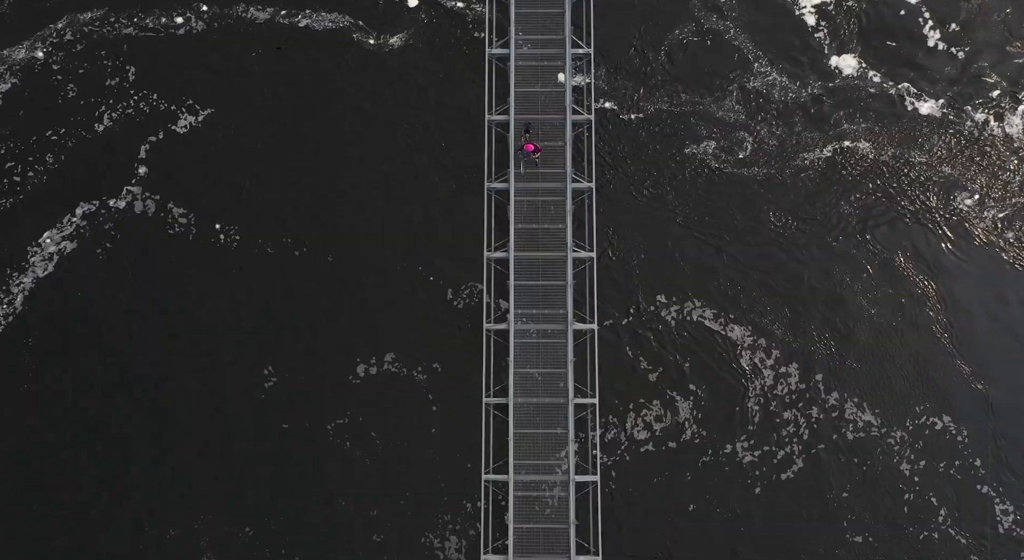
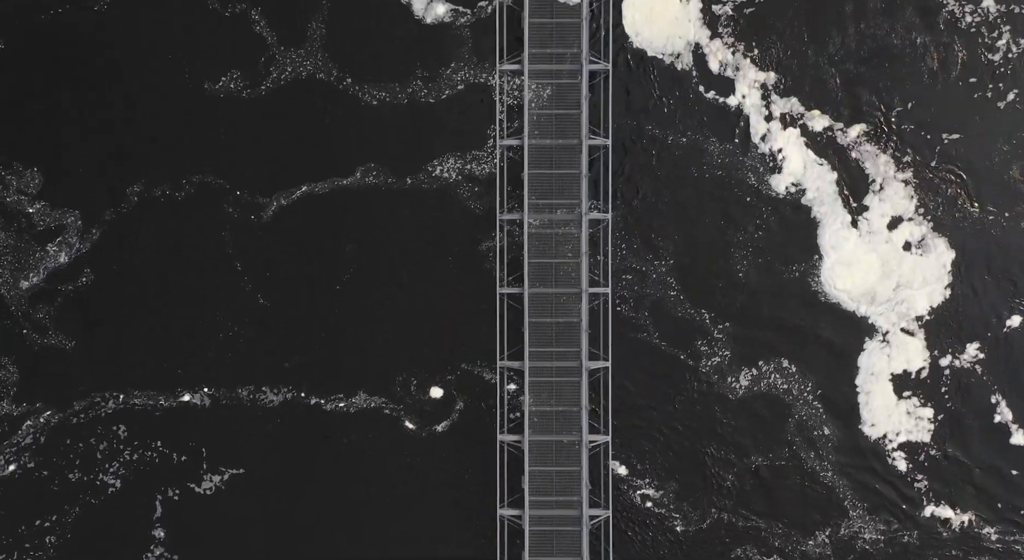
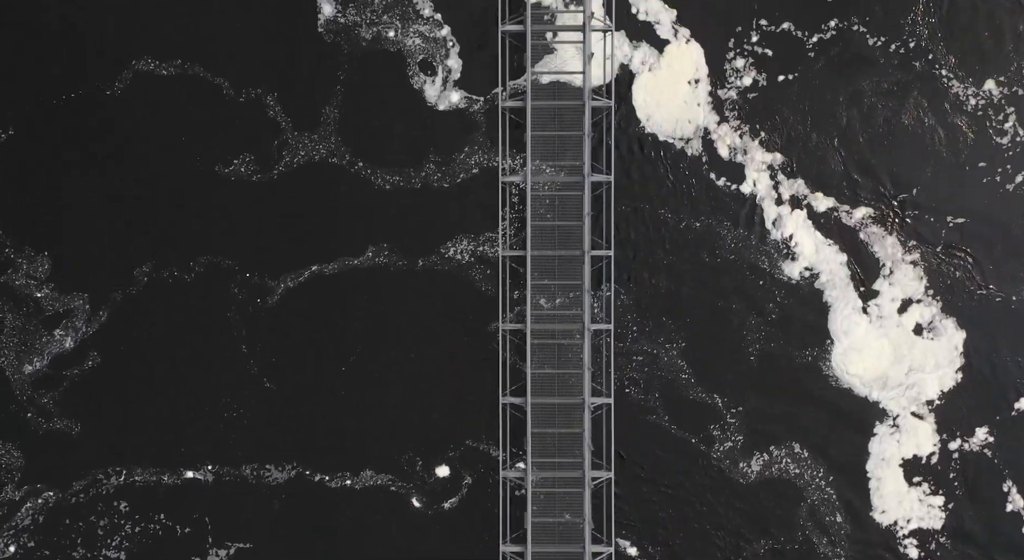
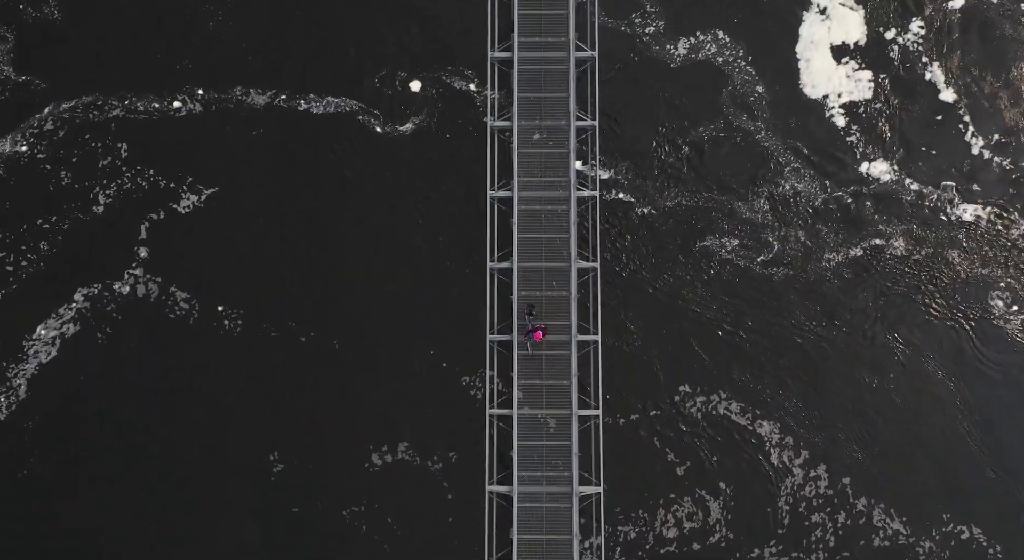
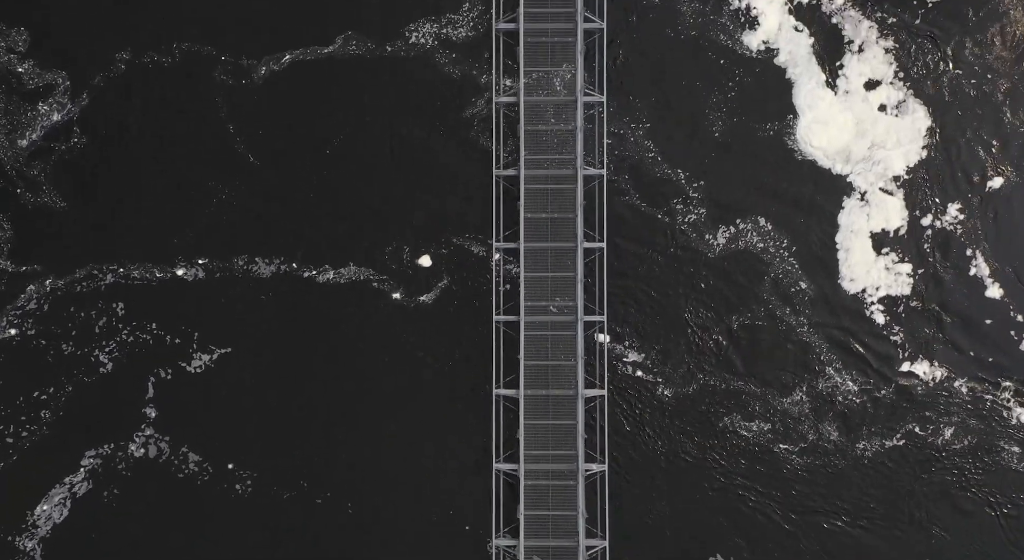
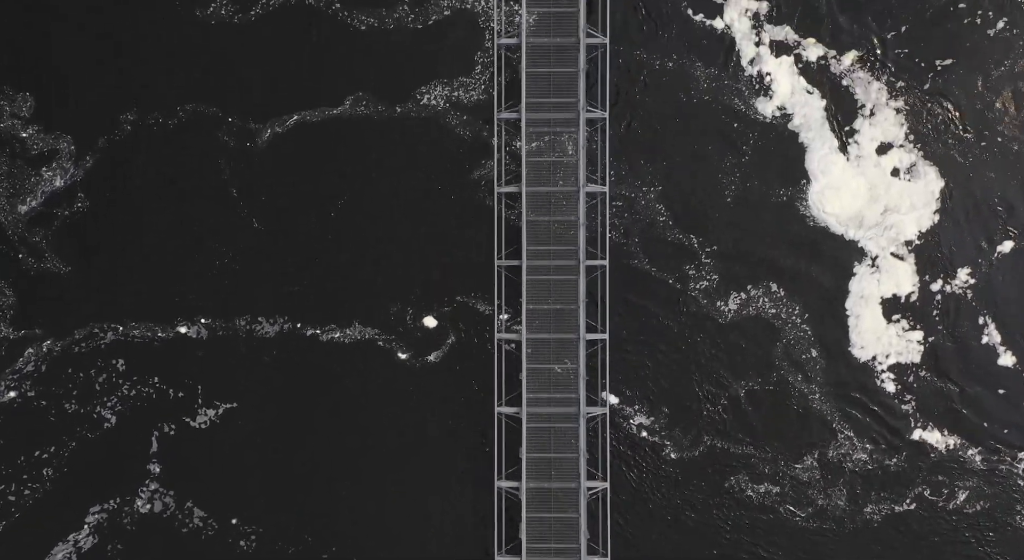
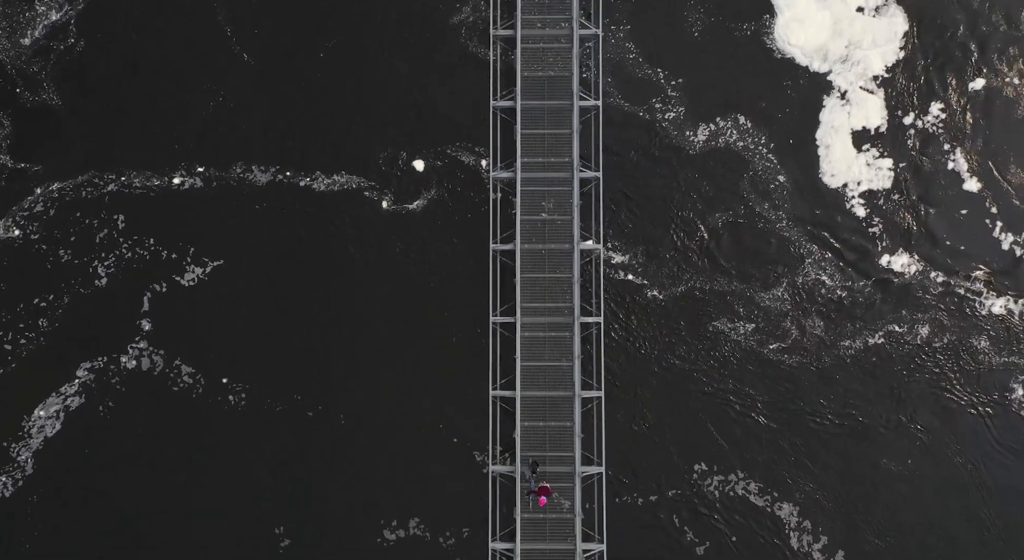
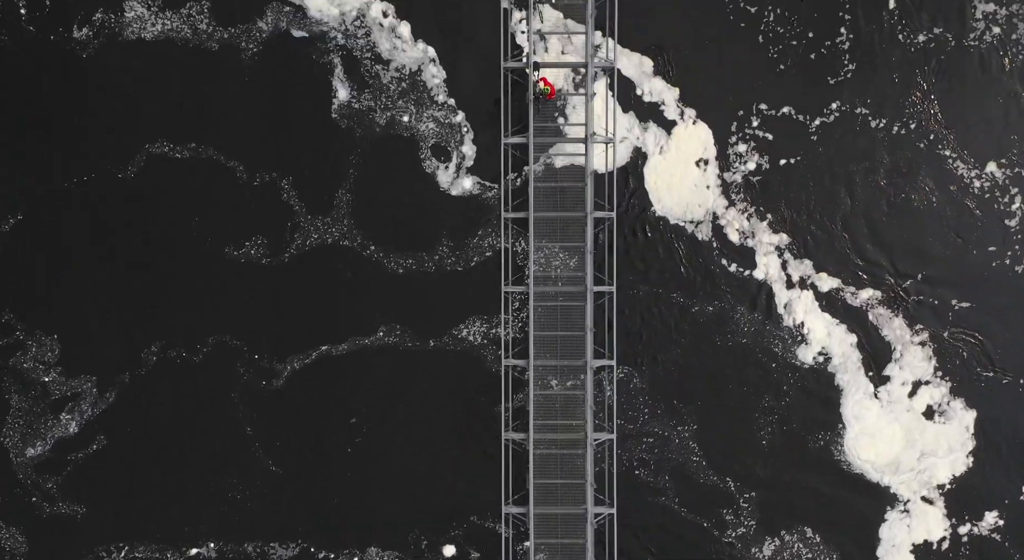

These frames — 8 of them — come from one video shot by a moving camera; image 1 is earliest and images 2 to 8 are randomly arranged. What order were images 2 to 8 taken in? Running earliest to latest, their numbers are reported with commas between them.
4, 7, 5, 6, 2, 3, 8
